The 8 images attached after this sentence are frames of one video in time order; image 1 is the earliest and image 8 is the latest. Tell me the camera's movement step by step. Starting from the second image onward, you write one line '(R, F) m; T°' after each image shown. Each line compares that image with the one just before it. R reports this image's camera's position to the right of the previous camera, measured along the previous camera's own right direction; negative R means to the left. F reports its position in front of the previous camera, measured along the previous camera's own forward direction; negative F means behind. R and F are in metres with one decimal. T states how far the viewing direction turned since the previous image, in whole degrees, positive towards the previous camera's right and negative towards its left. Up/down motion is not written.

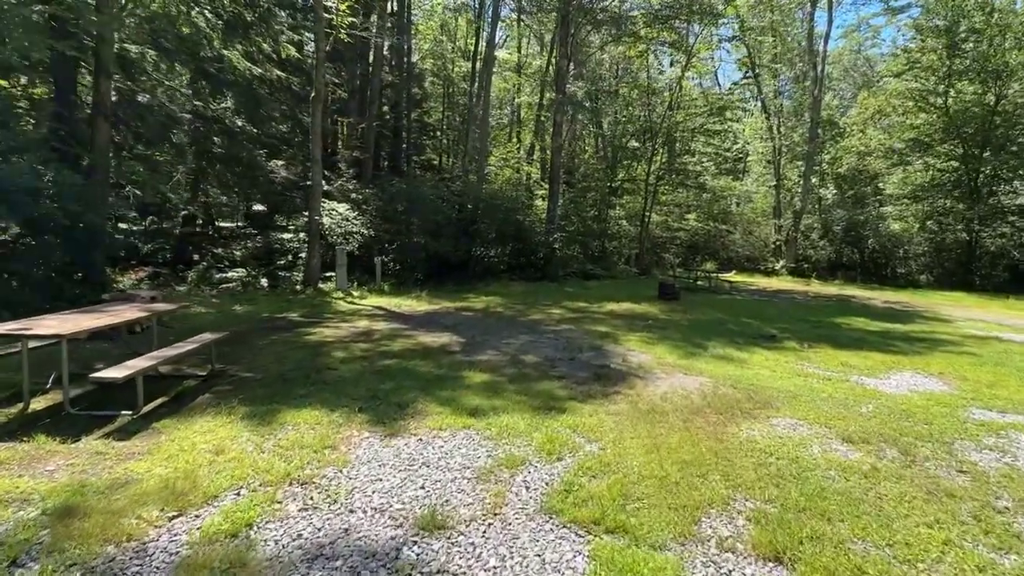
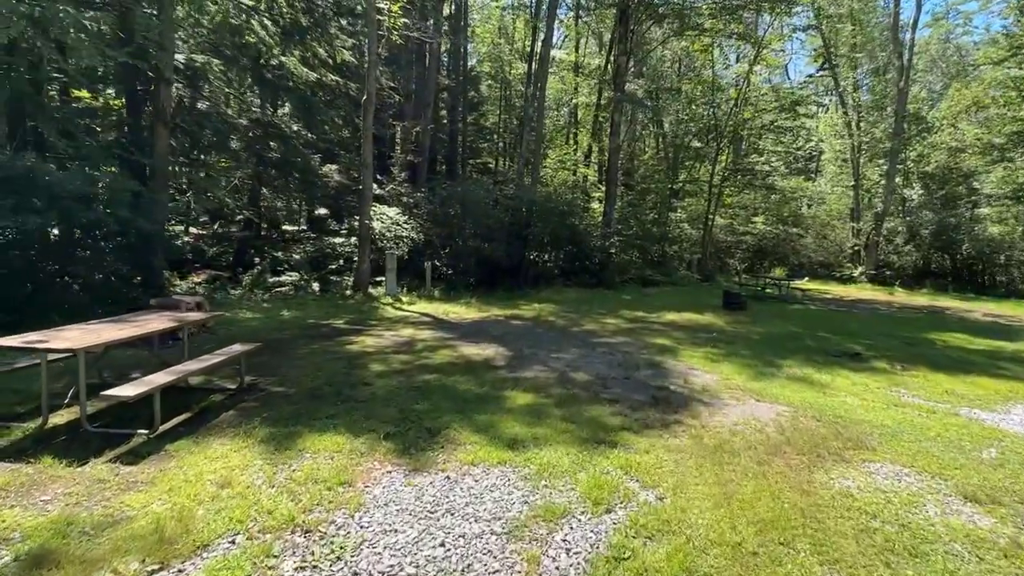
(+0.1, +0.5) m; -6°
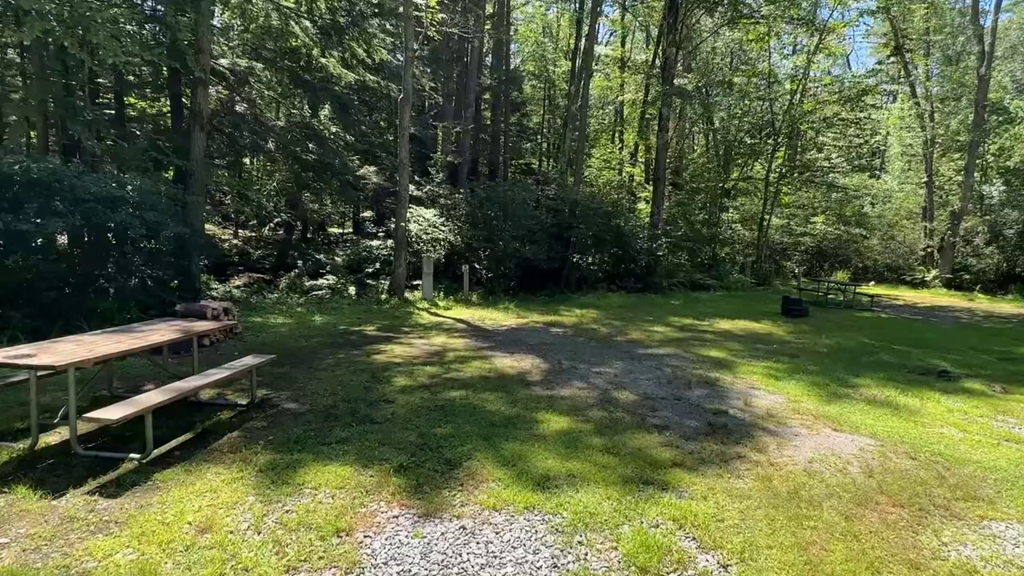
(+0.1, +0.6) m; -5°
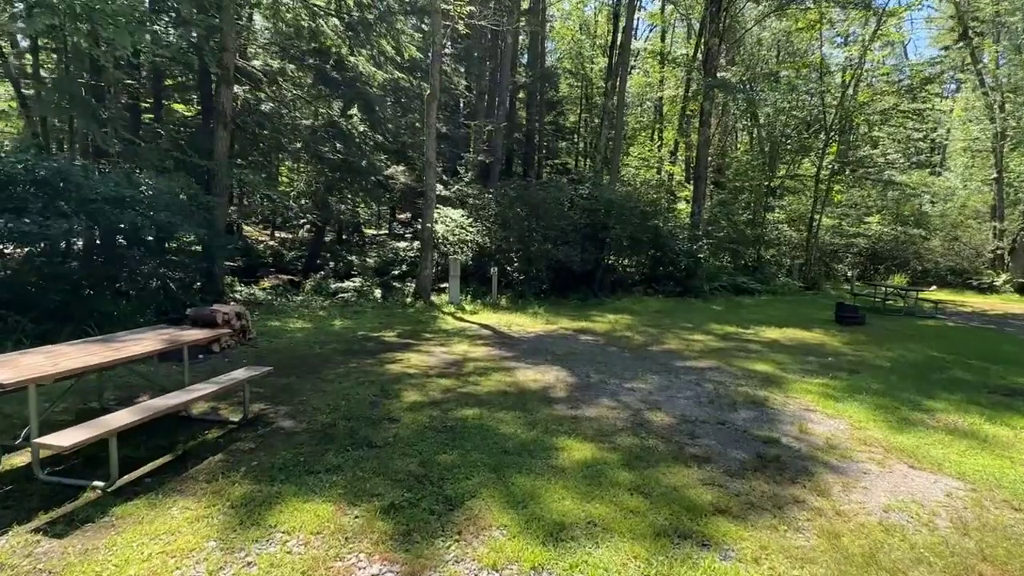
(+0.1, +0.5) m; -4°
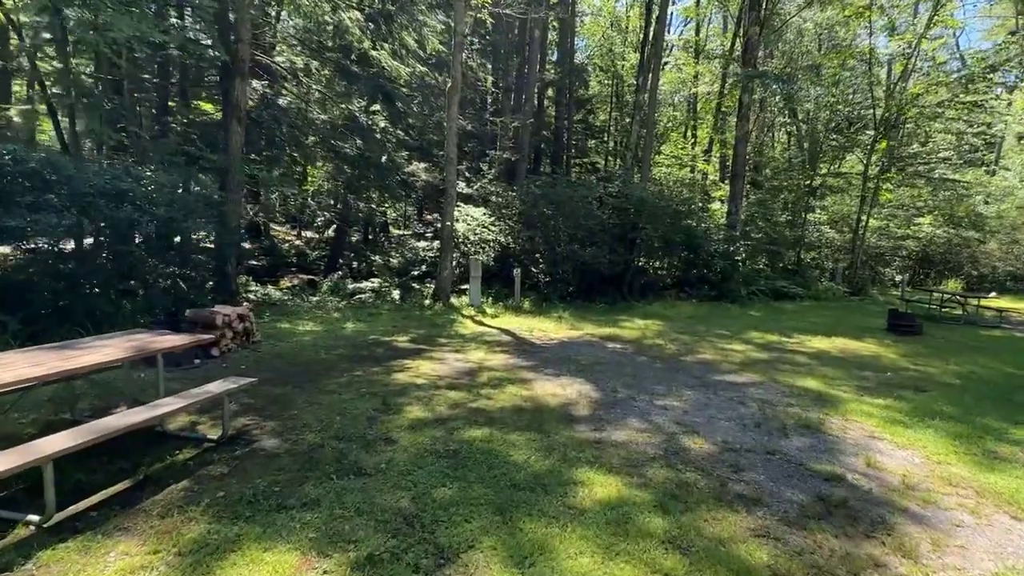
(+0.1, +0.6) m; -3°
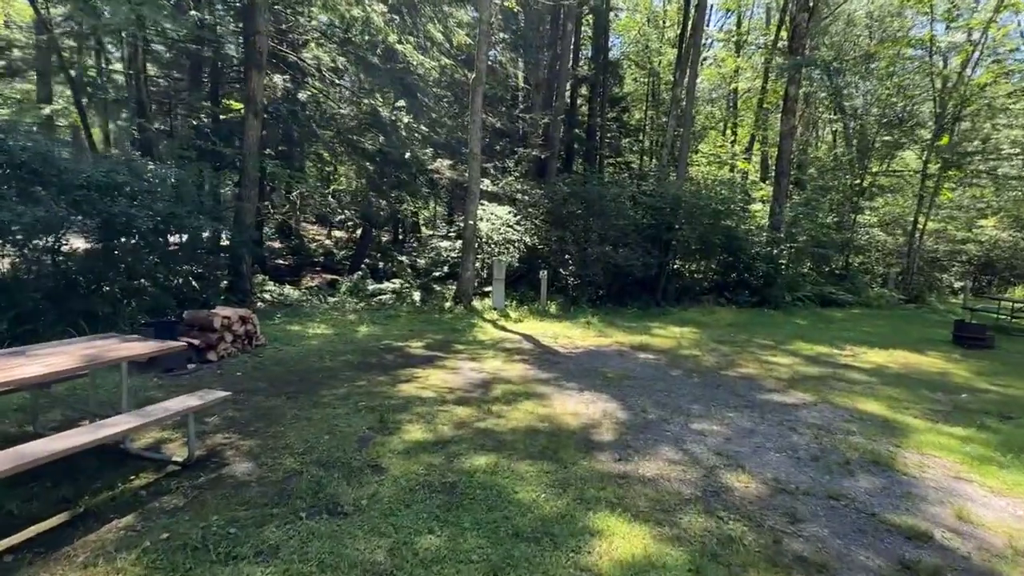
(+0.1, +0.6) m; -3°
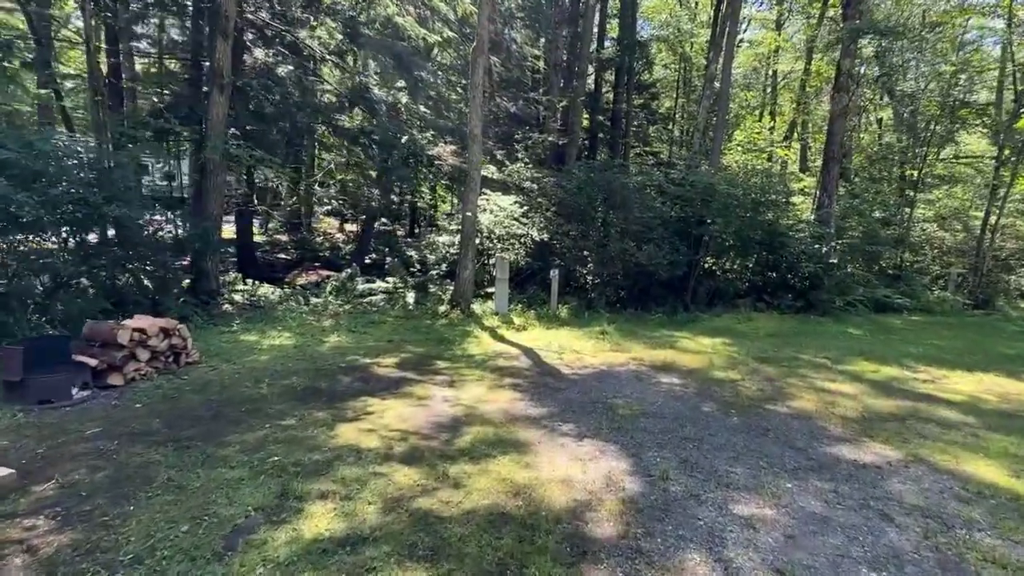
(+0.4, +1.4) m; -3°
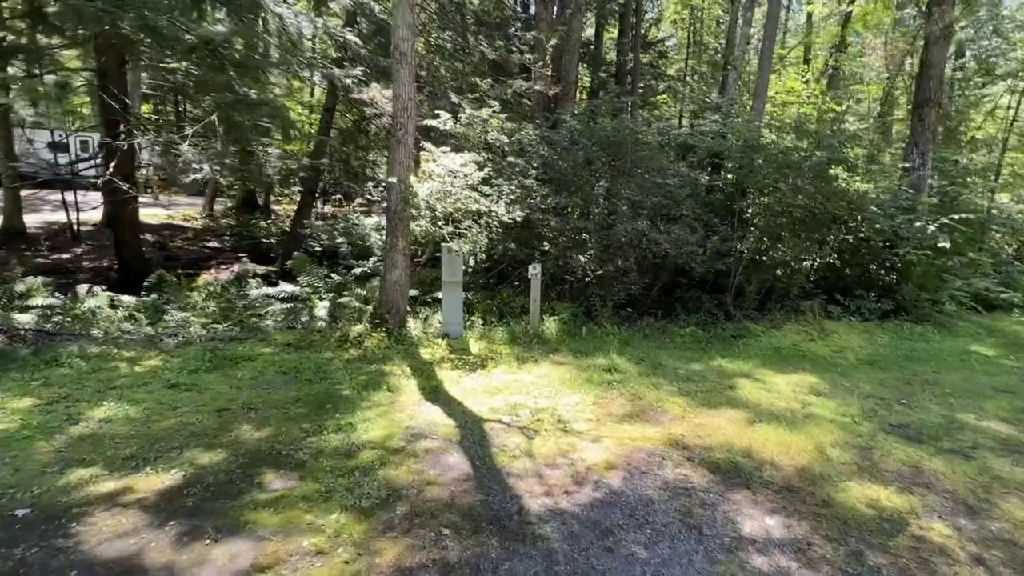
(+0.5, +3.2) m; 0°
